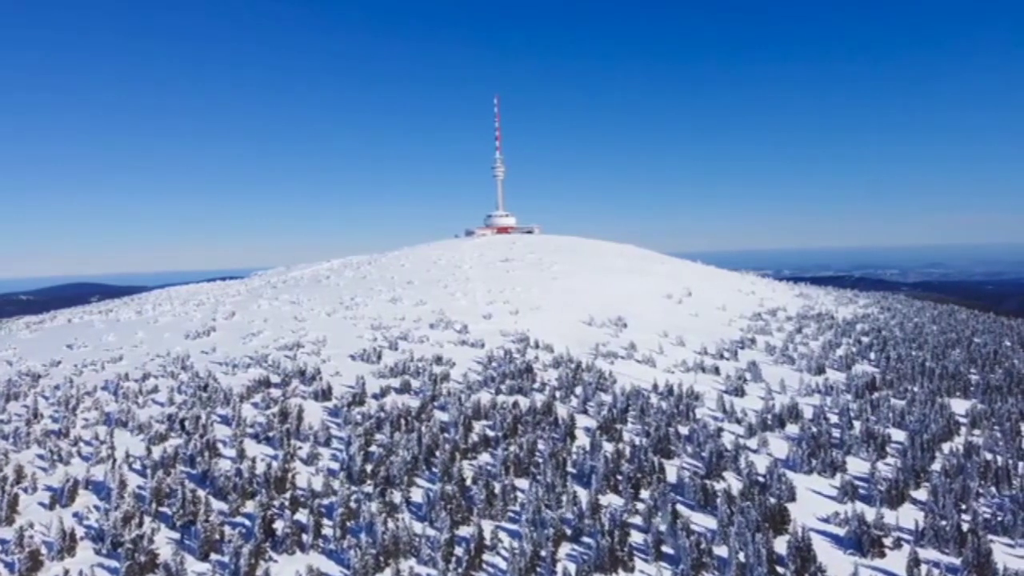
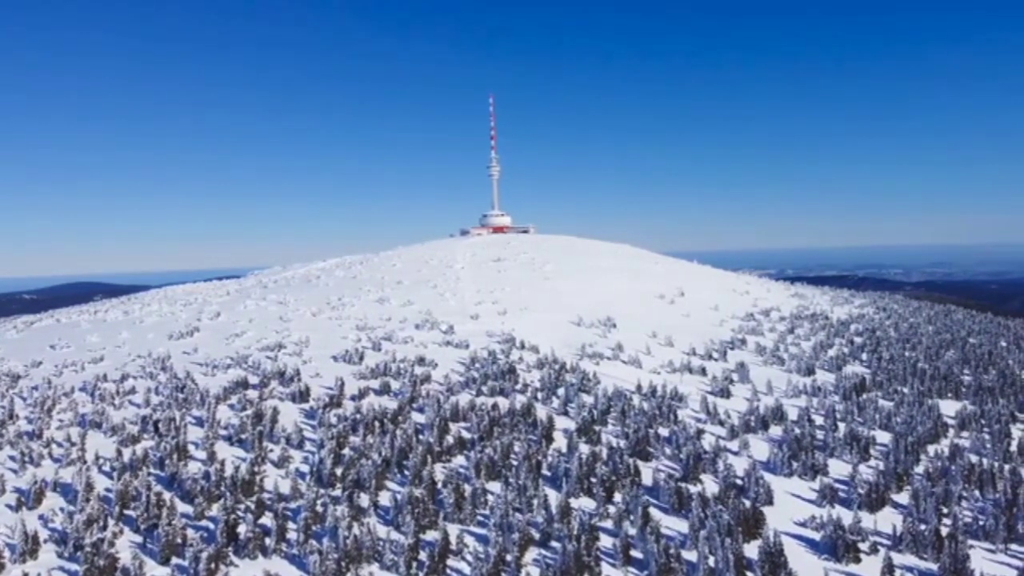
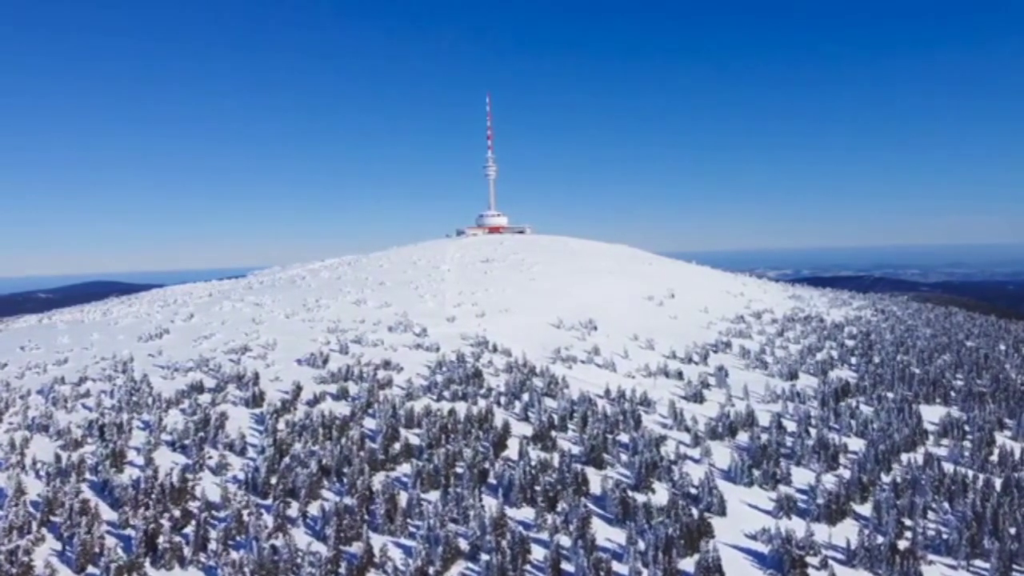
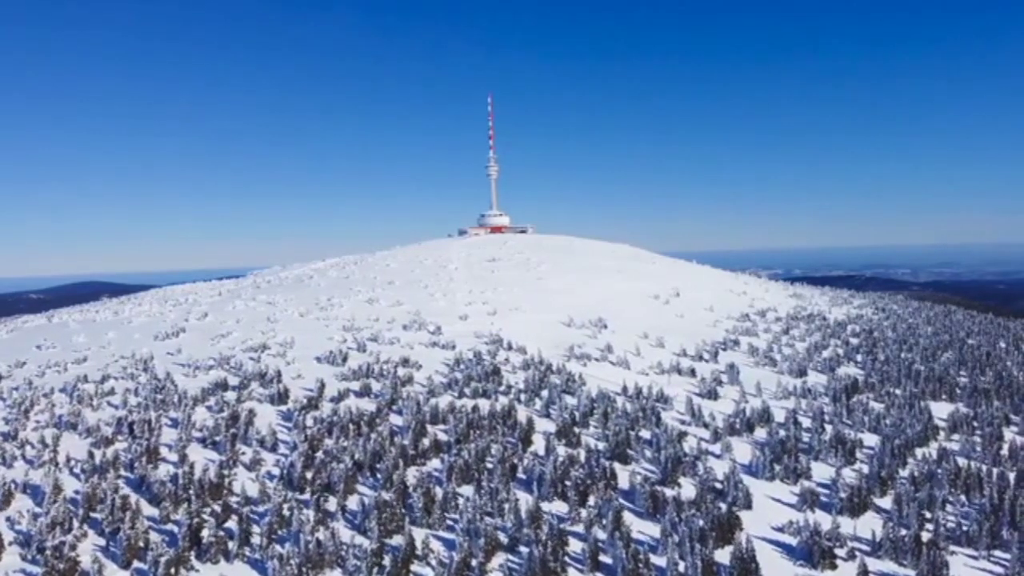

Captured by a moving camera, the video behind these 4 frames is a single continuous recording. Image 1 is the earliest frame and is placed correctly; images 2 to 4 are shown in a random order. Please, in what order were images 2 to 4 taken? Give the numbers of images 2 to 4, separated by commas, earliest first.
2, 4, 3
